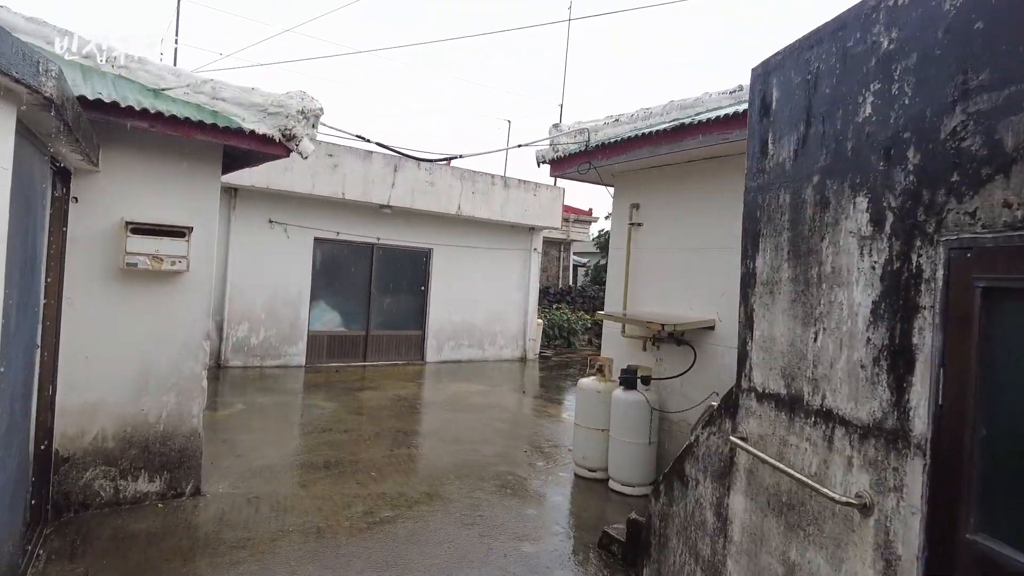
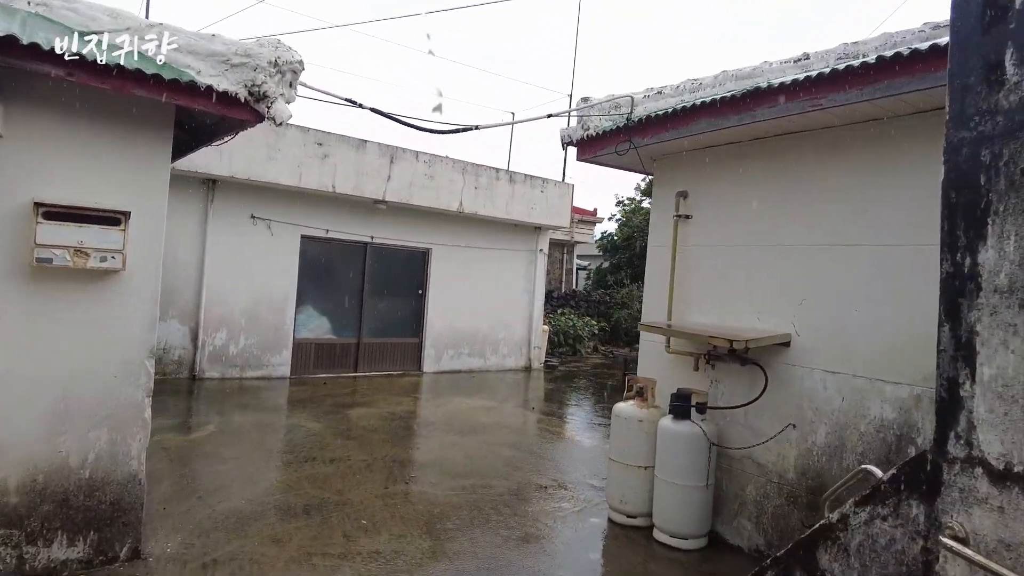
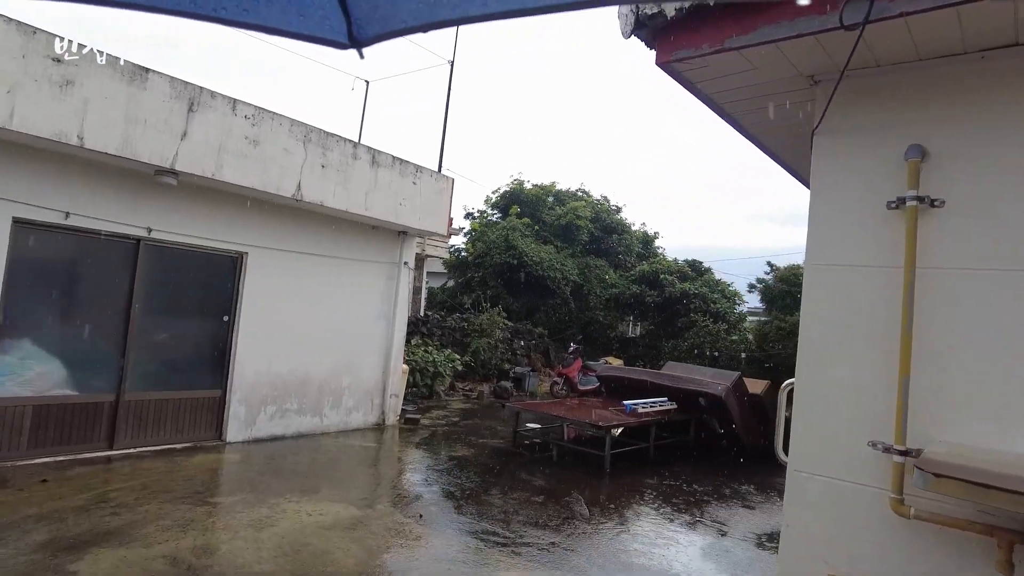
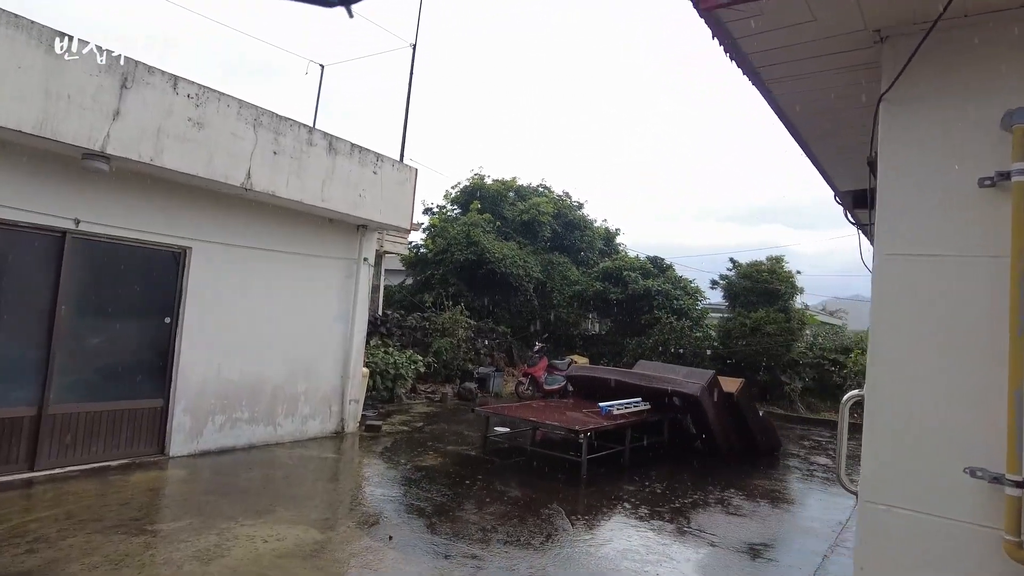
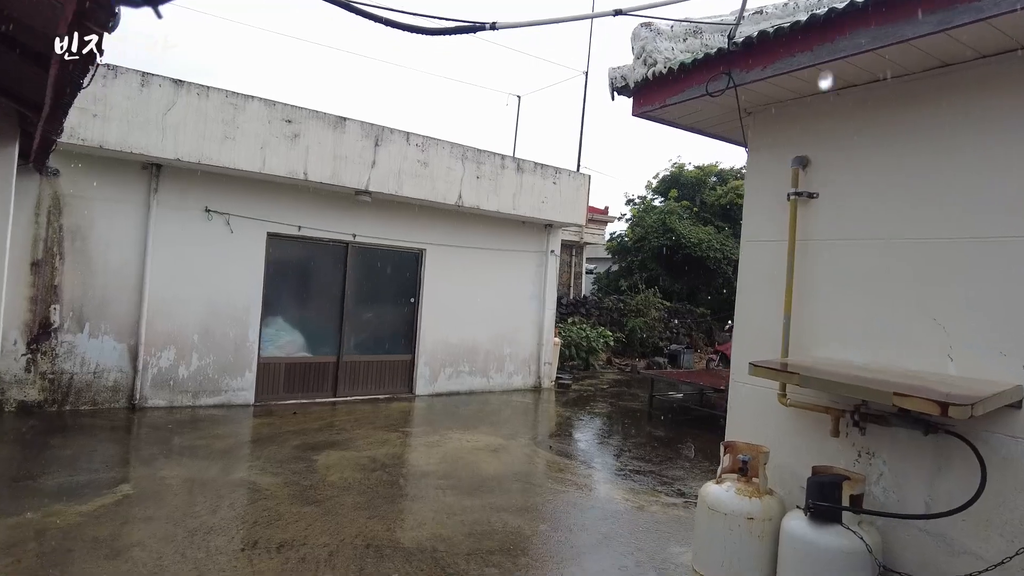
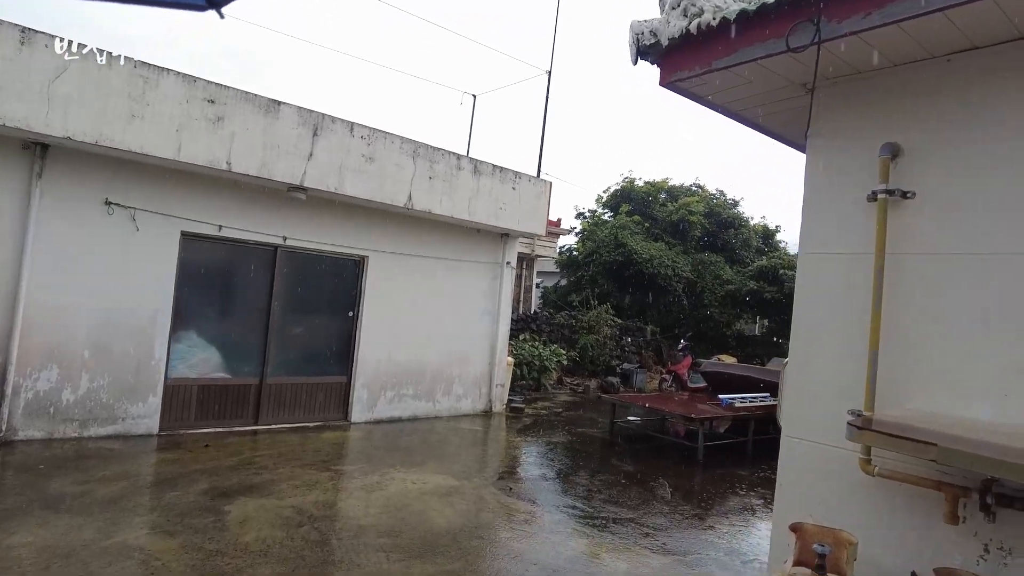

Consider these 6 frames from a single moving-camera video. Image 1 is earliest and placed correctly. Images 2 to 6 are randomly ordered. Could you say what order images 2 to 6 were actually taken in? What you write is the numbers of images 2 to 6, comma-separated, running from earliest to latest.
2, 5, 6, 3, 4
